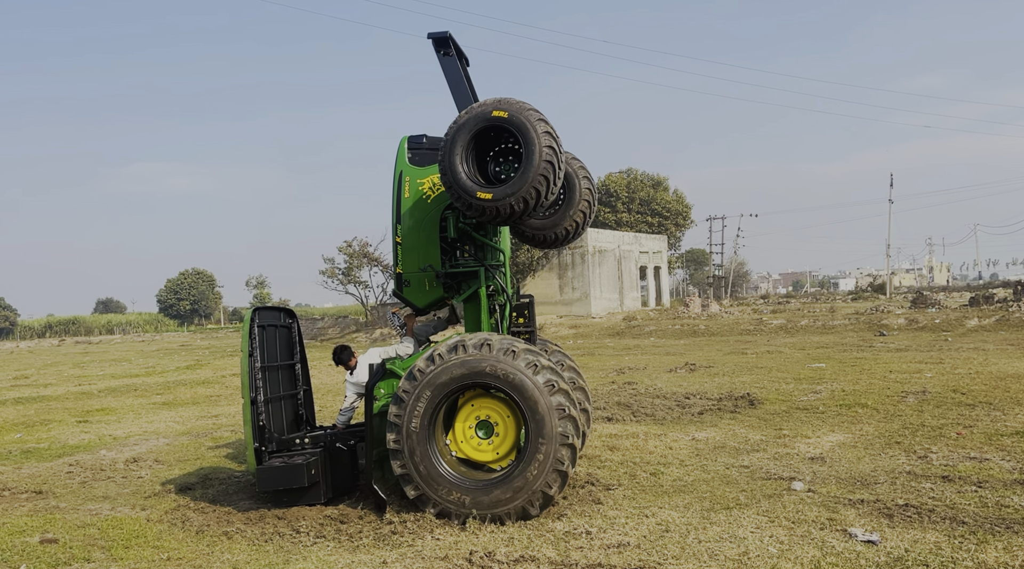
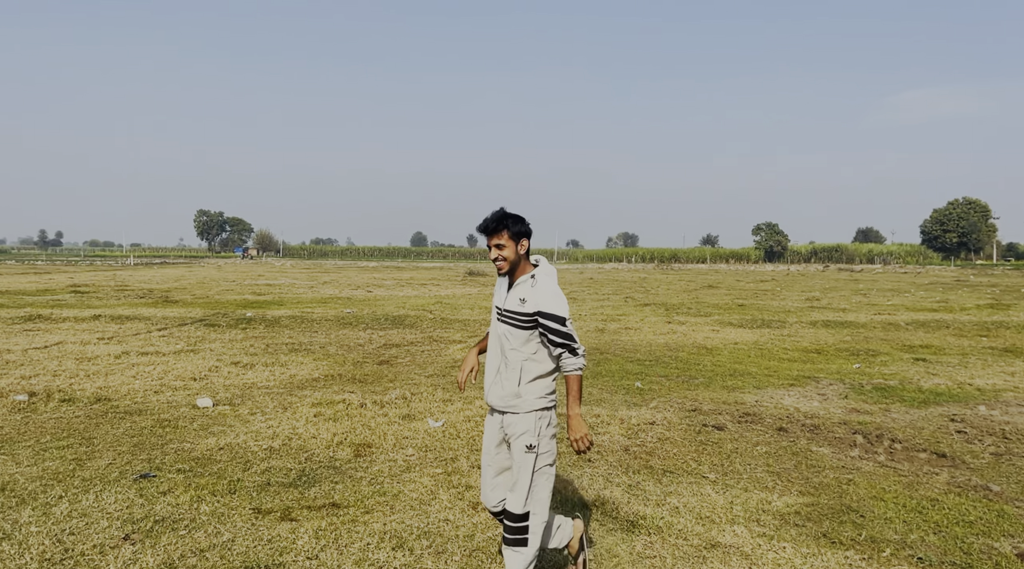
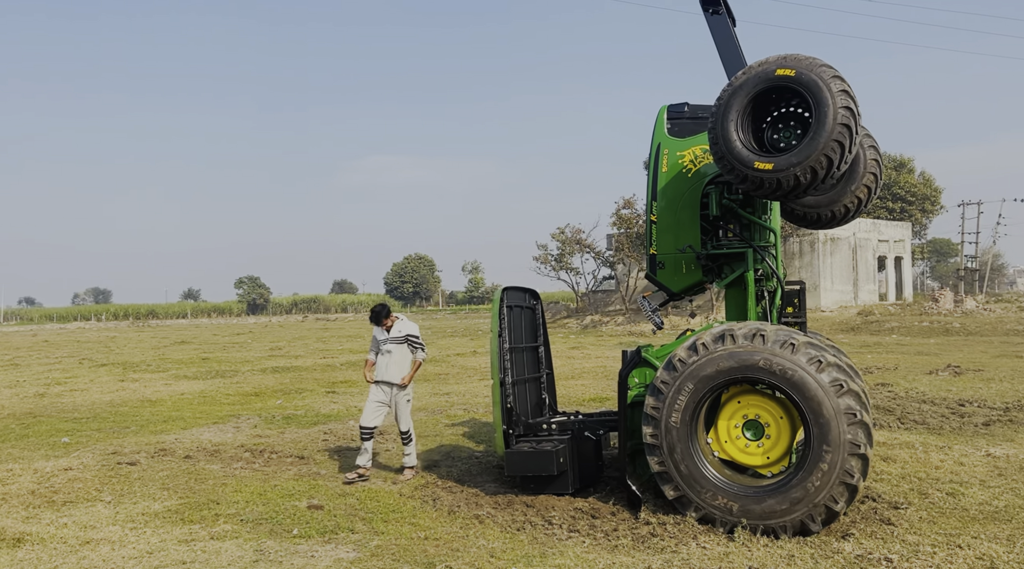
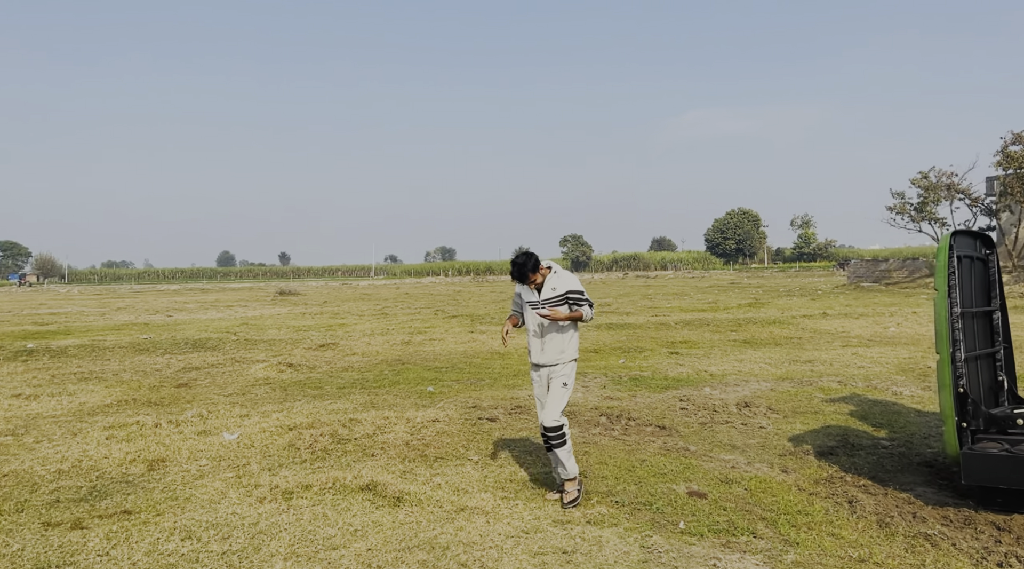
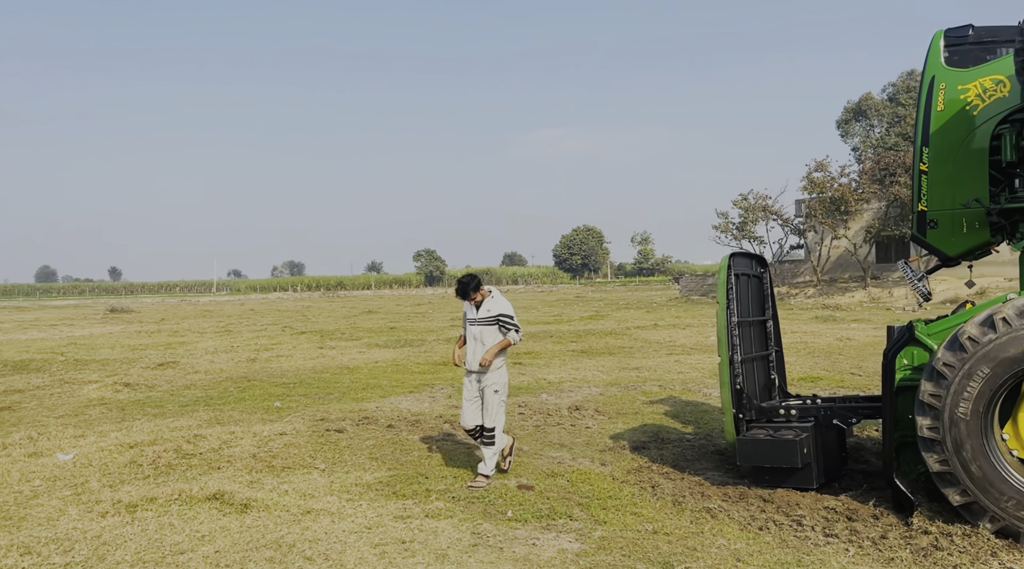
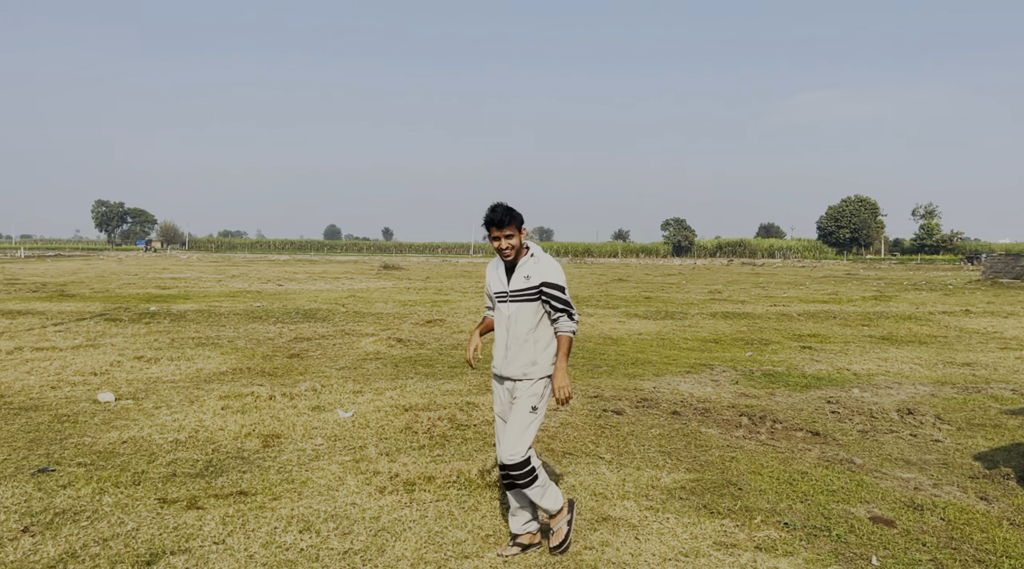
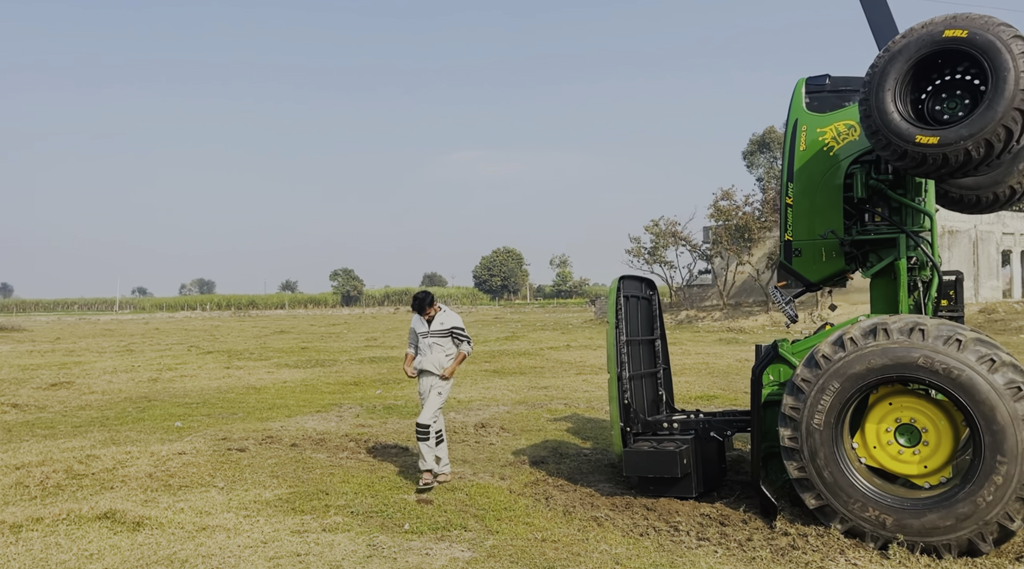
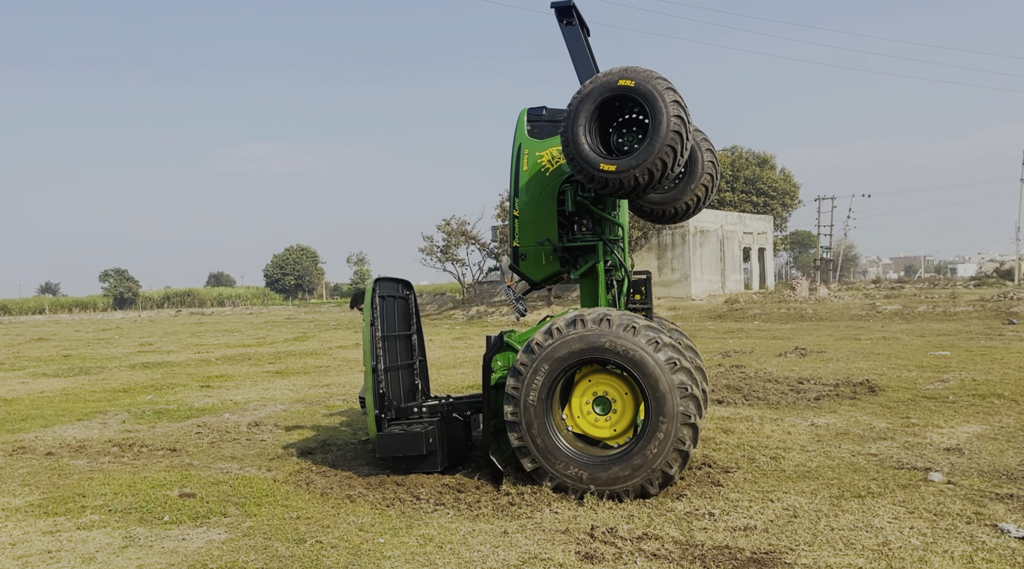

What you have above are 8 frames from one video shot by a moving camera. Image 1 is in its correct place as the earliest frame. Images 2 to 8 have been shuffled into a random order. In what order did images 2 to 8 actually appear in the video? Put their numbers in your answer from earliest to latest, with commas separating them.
8, 3, 7, 5, 4, 6, 2
